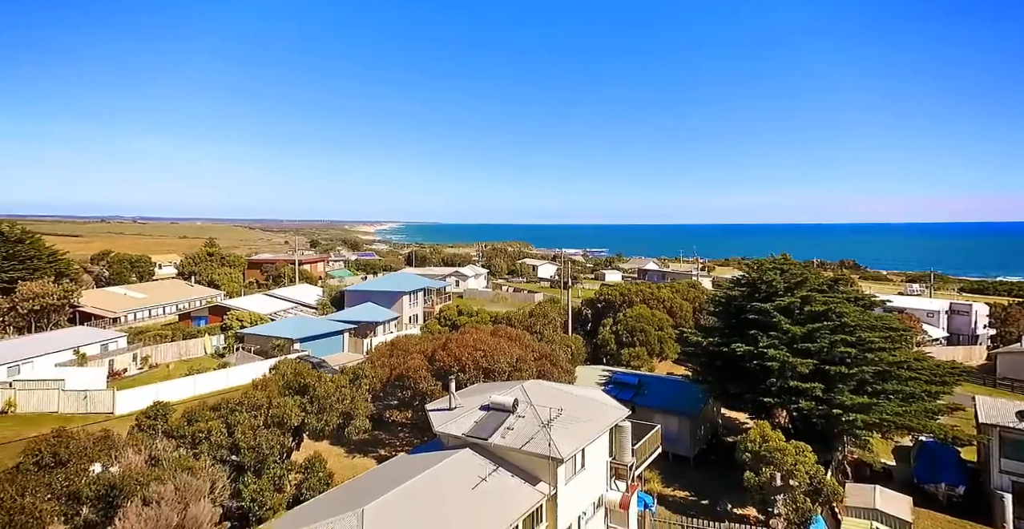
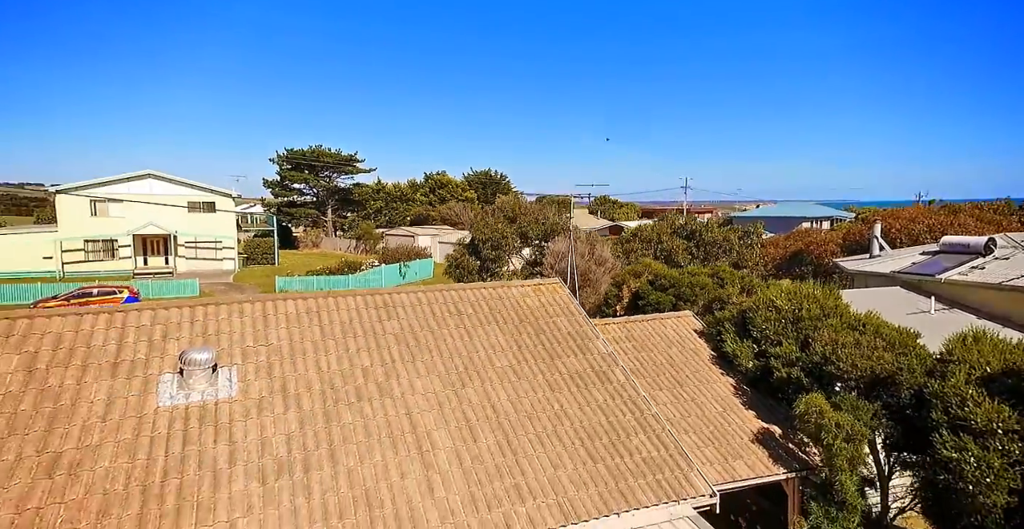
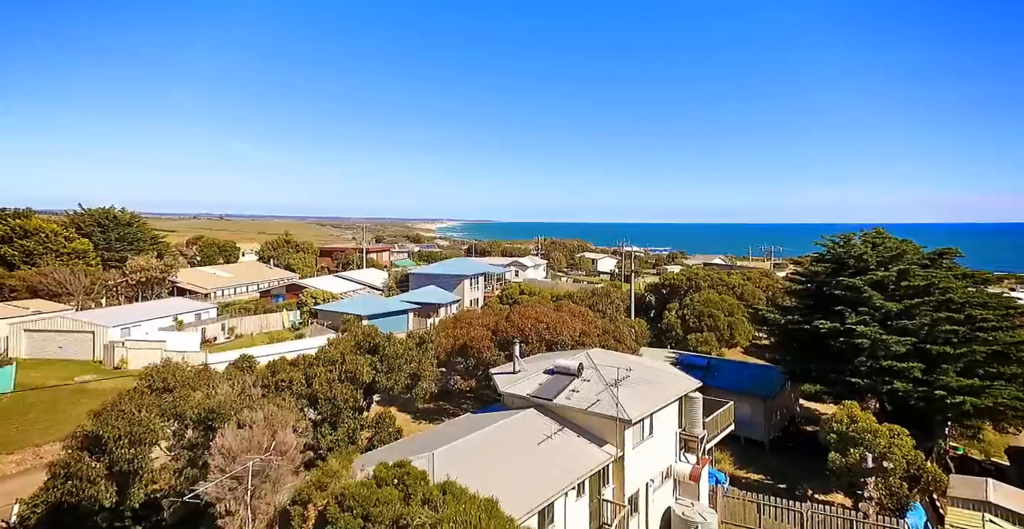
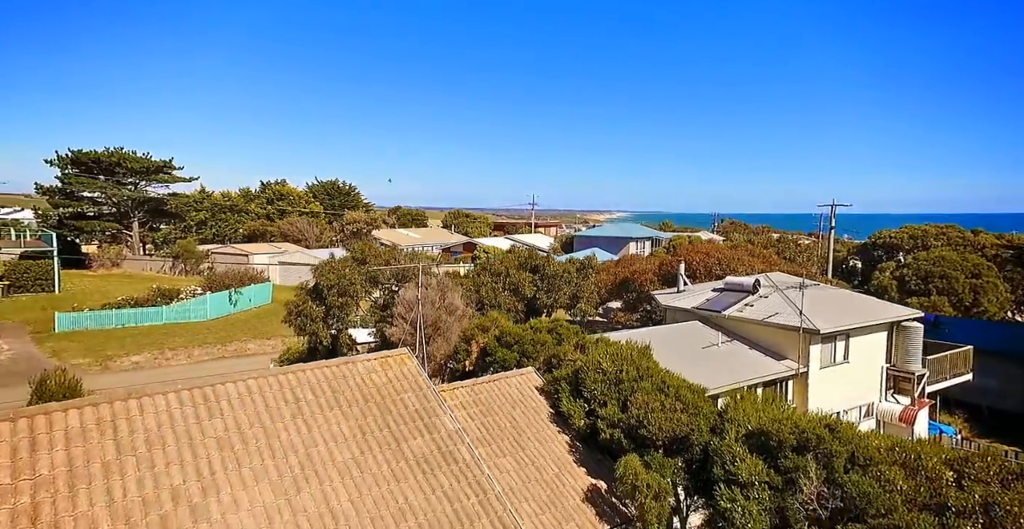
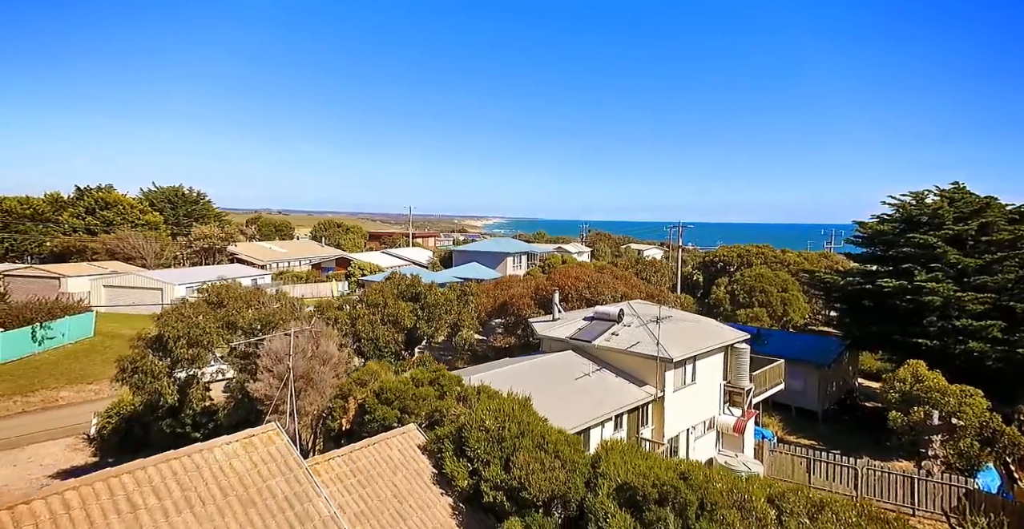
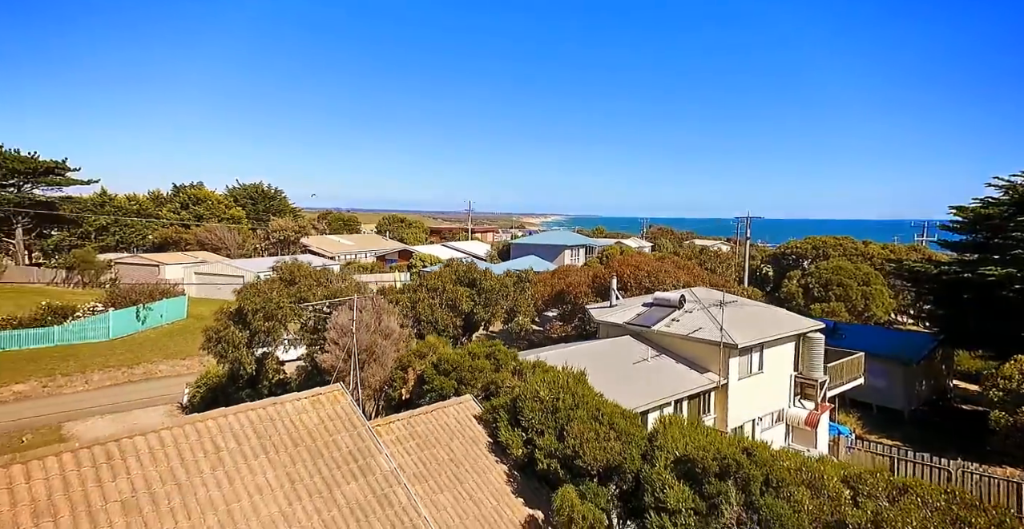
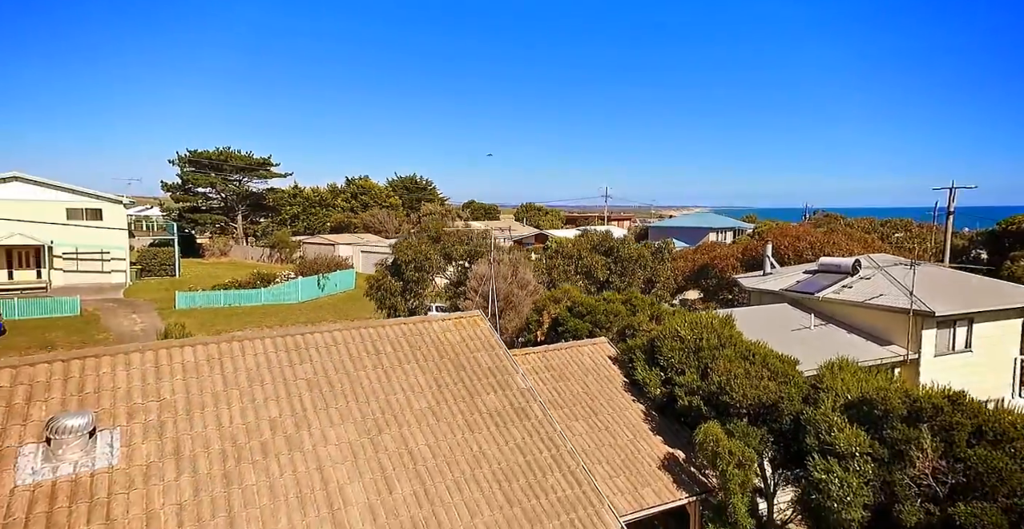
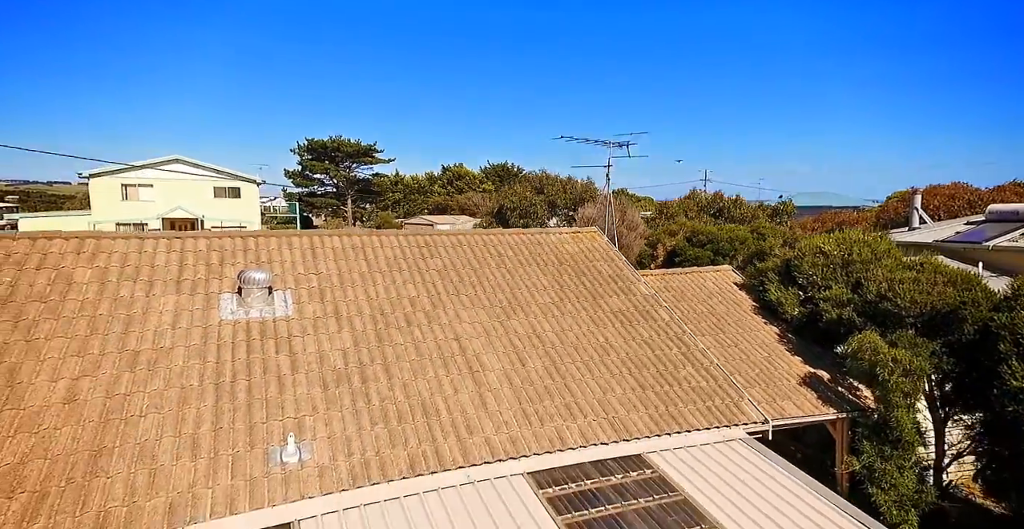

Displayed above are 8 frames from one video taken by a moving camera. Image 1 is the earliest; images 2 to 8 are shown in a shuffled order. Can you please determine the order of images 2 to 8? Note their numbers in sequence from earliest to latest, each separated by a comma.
3, 5, 6, 4, 7, 2, 8
